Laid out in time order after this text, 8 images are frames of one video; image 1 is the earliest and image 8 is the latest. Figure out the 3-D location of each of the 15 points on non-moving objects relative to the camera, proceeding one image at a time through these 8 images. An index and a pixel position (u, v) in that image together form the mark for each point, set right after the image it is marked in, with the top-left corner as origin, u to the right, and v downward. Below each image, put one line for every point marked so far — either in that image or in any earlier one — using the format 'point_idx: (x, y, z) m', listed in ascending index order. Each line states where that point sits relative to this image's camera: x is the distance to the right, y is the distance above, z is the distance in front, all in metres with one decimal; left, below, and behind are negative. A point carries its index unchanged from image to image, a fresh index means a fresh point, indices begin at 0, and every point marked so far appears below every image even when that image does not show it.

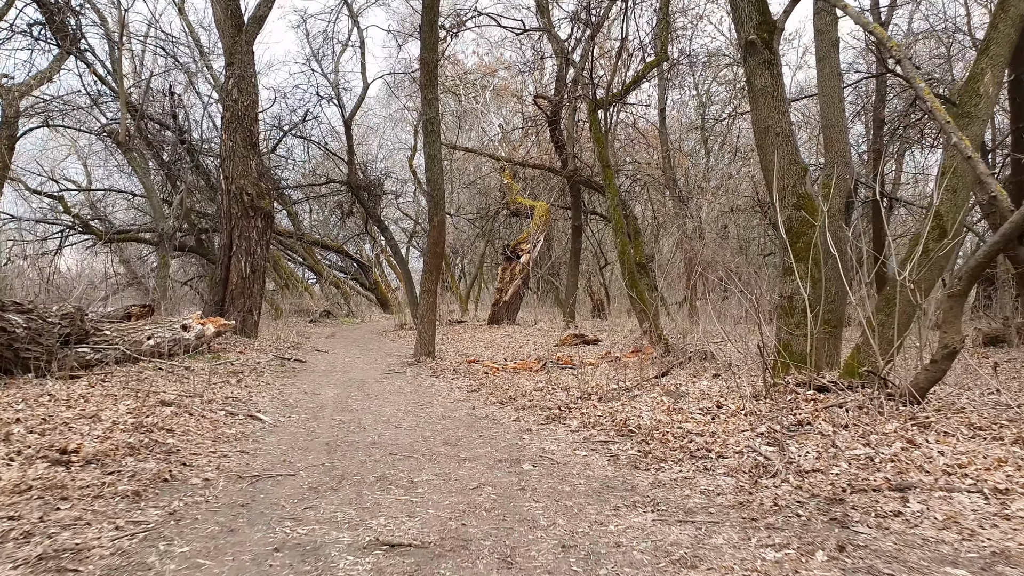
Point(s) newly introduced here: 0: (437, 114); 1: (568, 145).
0: (-1.0, +2.4, +7.7) m
1: (+1.4, +3.4, +13.3) m
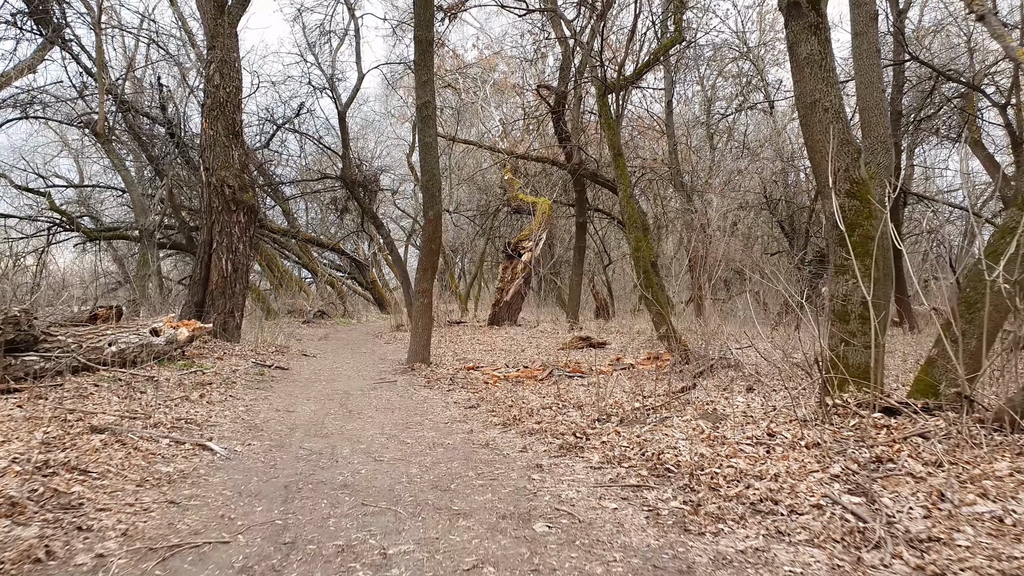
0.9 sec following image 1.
0: (-1.0, +2.4, +7.1) m
1: (+1.4, +3.4, +12.6) m
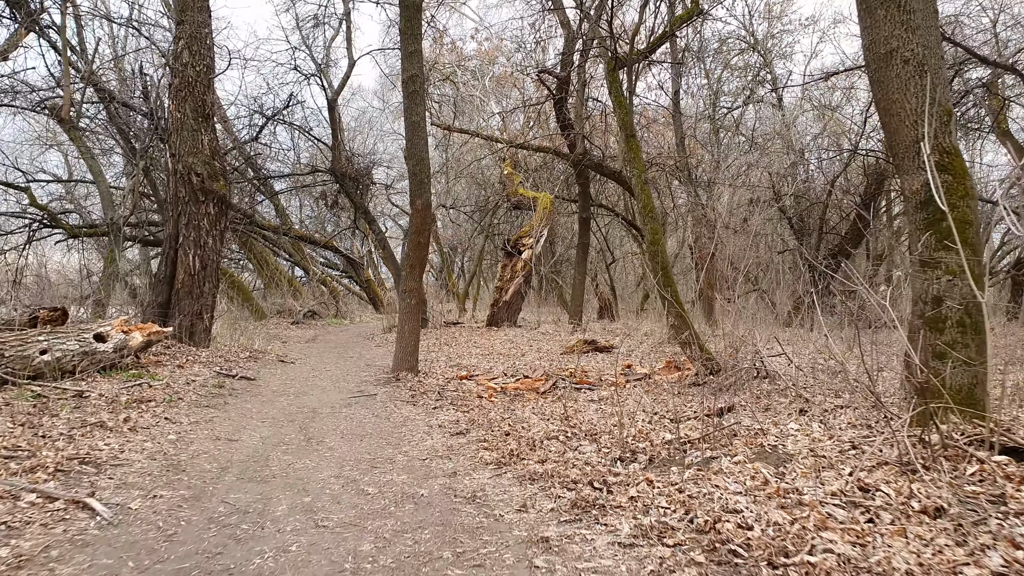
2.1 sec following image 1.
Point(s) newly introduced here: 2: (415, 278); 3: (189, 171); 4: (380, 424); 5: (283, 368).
0: (-1.0, +2.4, +6.3) m
1: (+1.4, +3.4, +11.8) m
2: (-1.1, +0.1, +6.4) m
3: (-4.4, +1.6, +7.5) m
4: (-1.0, -1.0, +4.0) m
5: (-3.0, -1.1, +7.4) m
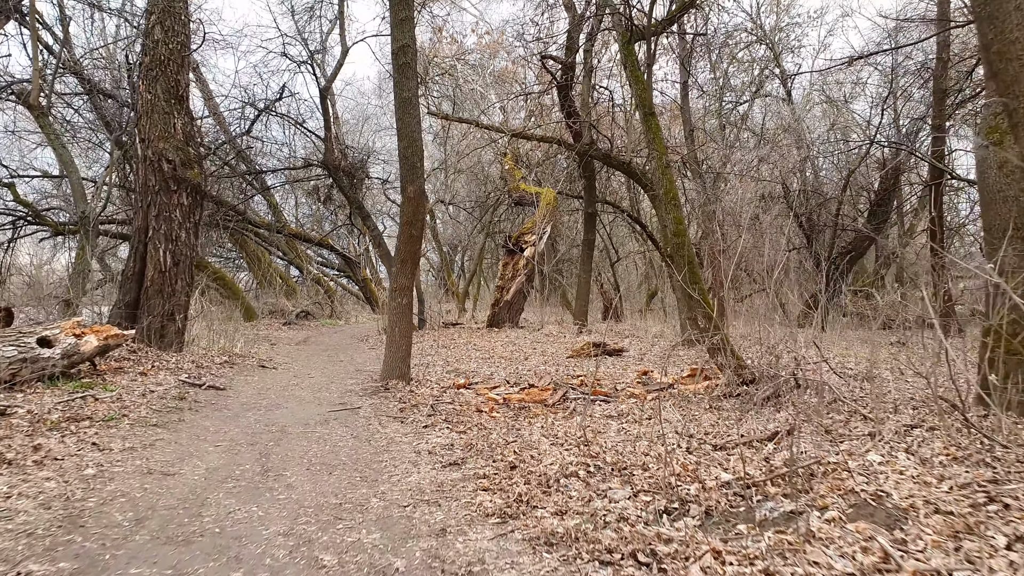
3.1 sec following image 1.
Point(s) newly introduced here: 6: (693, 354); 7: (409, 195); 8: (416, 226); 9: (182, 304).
0: (-1.0, +2.4, +5.6) m
1: (+1.4, +3.5, +11.1) m
2: (-1.1, +0.1, +5.7) m
3: (-4.3, +1.6, +6.8) m
4: (-0.9, -1.0, +3.3) m
5: (-3.0, -1.1, +6.7) m
6: (+2.9, -1.1, +9.0) m
7: (-1.0, +0.9, +5.6) m
8: (-1.0, +0.6, +5.6) m
9: (-4.2, -0.2, +7.0) m
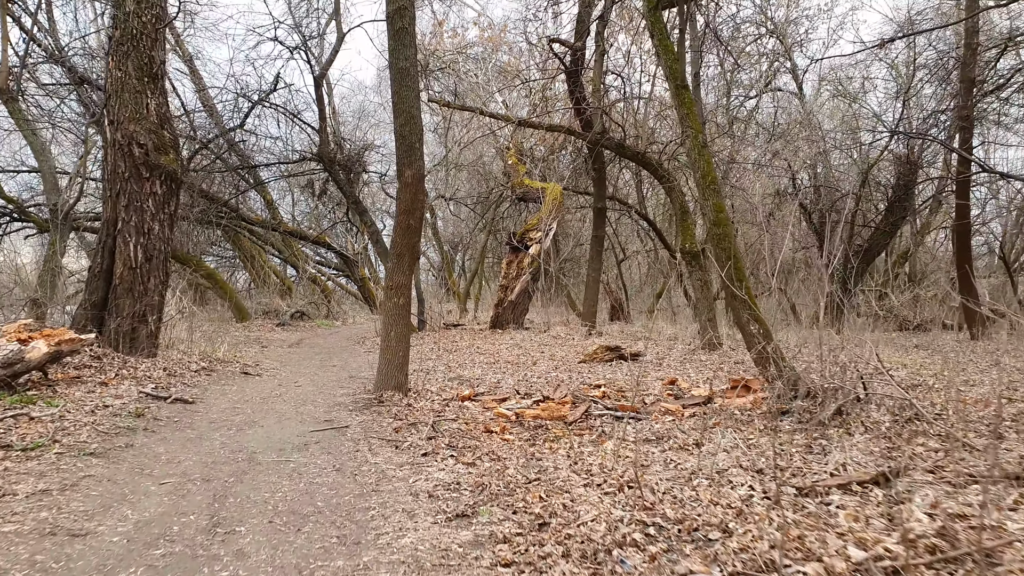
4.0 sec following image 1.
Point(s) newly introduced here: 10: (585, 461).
0: (-0.9, +2.4, +4.9) m
1: (+1.5, +3.5, +10.4) m
2: (-1.0, +0.2, +5.0) m
3: (-4.2, +1.6, +6.1) m
4: (-0.8, -0.9, +2.6) m
5: (-2.9, -1.0, +6.1) m
6: (+3.0, -1.1, +8.3) m
7: (-0.9, +0.9, +4.9) m
8: (-0.9, +0.6, +5.0) m
9: (-4.1, -0.2, +6.3) m
10: (+0.4, -0.9, +2.9) m
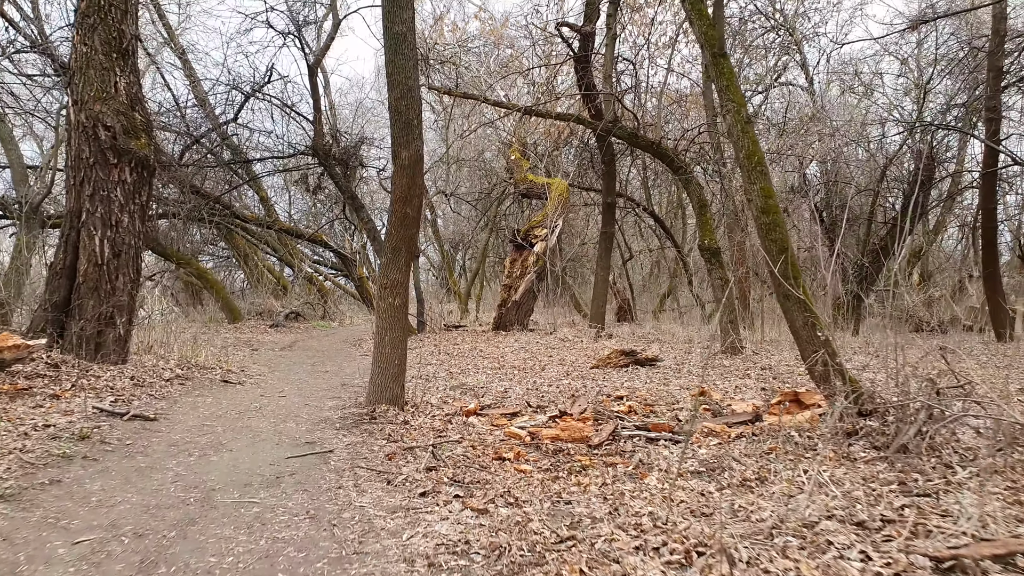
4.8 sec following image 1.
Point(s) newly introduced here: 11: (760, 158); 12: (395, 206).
0: (-0.8, +2.5, +4.2) m
1: (+1.6, +3.5, +9.8) m
2: (-0.9, +0.2, +4.4) m
3: (-4.1, +1.6, +5.5) m
4: (-0.7, -0.9, +2.0) m
5: (-2.8, -1.0, +5.4) m
6: (+3.1, -1.0, +7.6) m
7: (-0.8, +1.0, +4.3) m
8: (-0.8, +0.6, +4.3) m
9: (-4.0, -0.2, +5.7) m
10: (+0.5, -0.9, +2.2) m
11: (+1.7, +0.9, +3.9) m
12: (-0.9, +0.7, +4.3) m
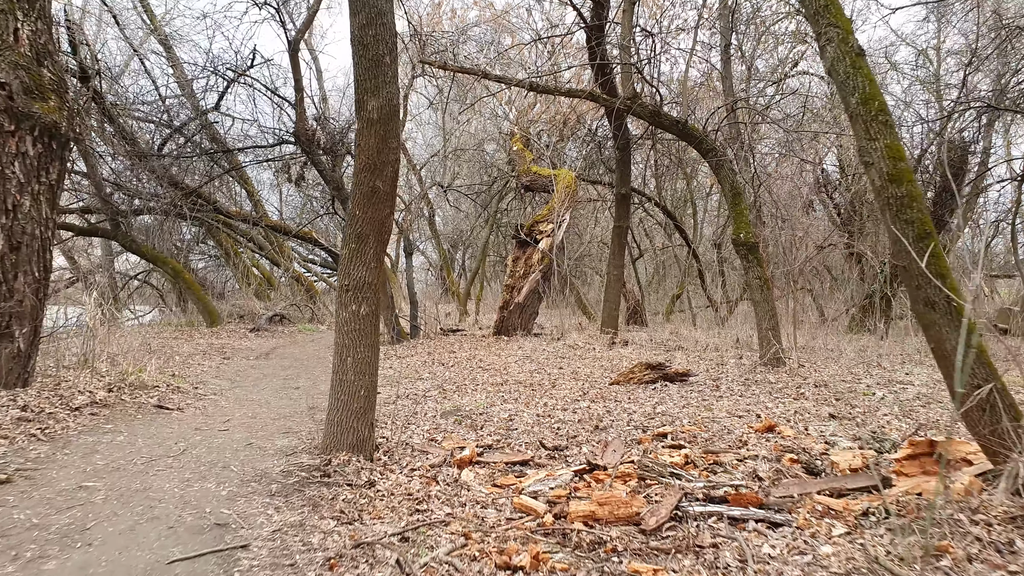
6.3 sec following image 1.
0: (-0.7, +2.4, +3.0) m
1: (+1.7, +3.5, +8.6) m
2: (-0.8, +0.1, +3.2) m
3: (-4.1, +1.6, +4.3) m
4: (-0.7, -1.0, +0.8) m
5: (-2.8, -1.0, +4.2) m
6: (+3.2, -1.1, +6.4) m
7: (-0.8, +0.9, +3.1) m
8: (-0.7, +0.6, +3.1) m
9: (-3.9, -0.2, +4.5) m
10: (+0.5, -0.9, +1.0) m
11: (+1.8, +0.9, +2.7) m
12: (-0.9, +0.6, +3.1) m
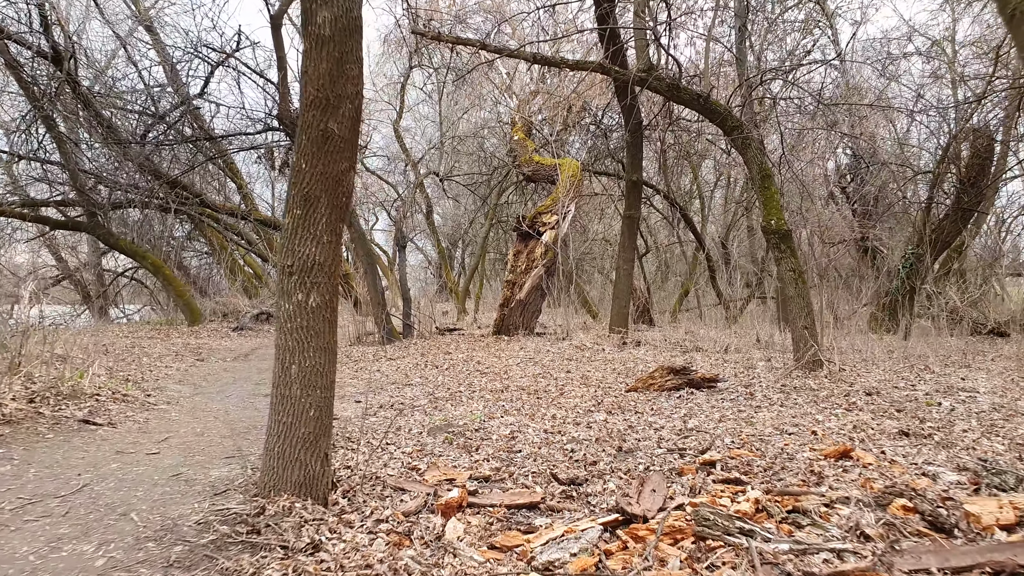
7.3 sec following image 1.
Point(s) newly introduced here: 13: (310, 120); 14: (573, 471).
0: (-0.7, +2.5, +2.2) m
1: (+1.7, +3.5, +7.7) m
2: (-0.8, +0.2, +2.3) m
3: (-4.1, +1.7, +3.5) m
4: (-0.7, -0.9, -0.1) m
5: (-2.7, -1.0, +3.4) m
6: (+3.2, -1.0, +5.6) m
7: (-0.8, +1.0, +2.2) m
8: (-0.7, +0.7, +2.3) m
9: (-3.9, -0.1, +3.6) m
10: (+0.5, -0.8, +0.2) m
11: (+1.8, +1.0, +1.8) m
12: (-0.8, +0.7, +2.3) m
13: (-0.8, +0.7, +2.3) m
14: (+0.3, -0.9, +2.9) m
